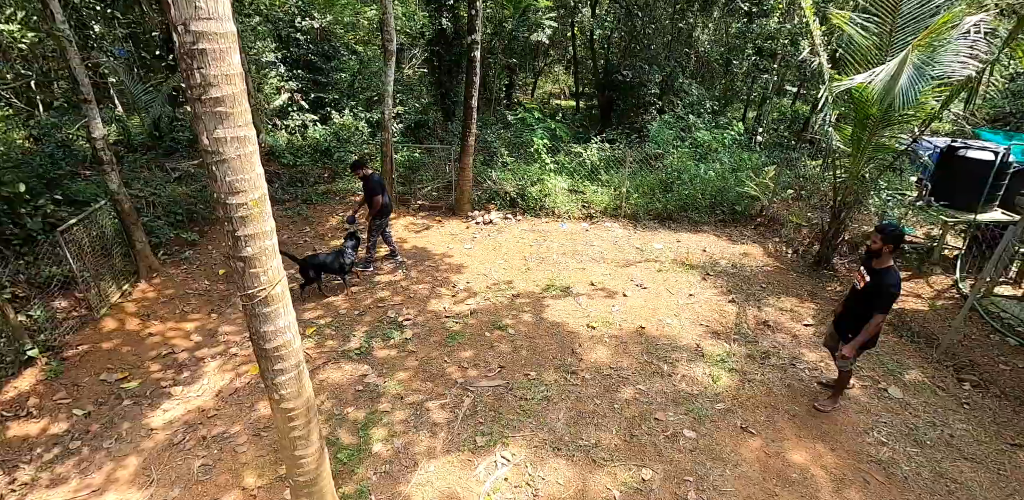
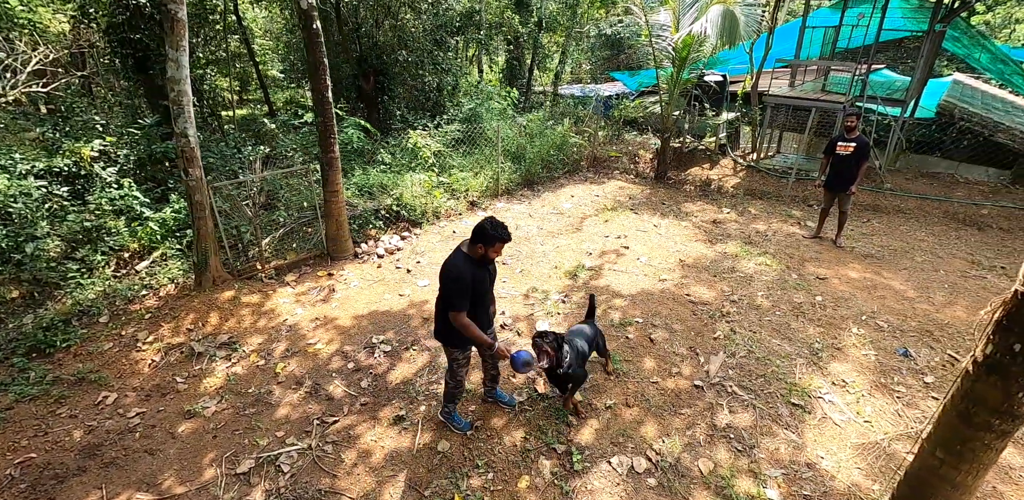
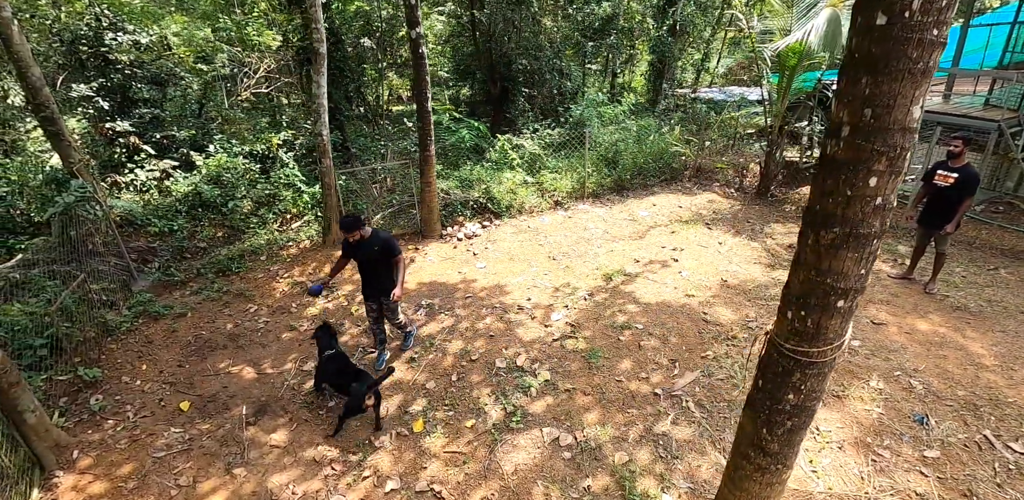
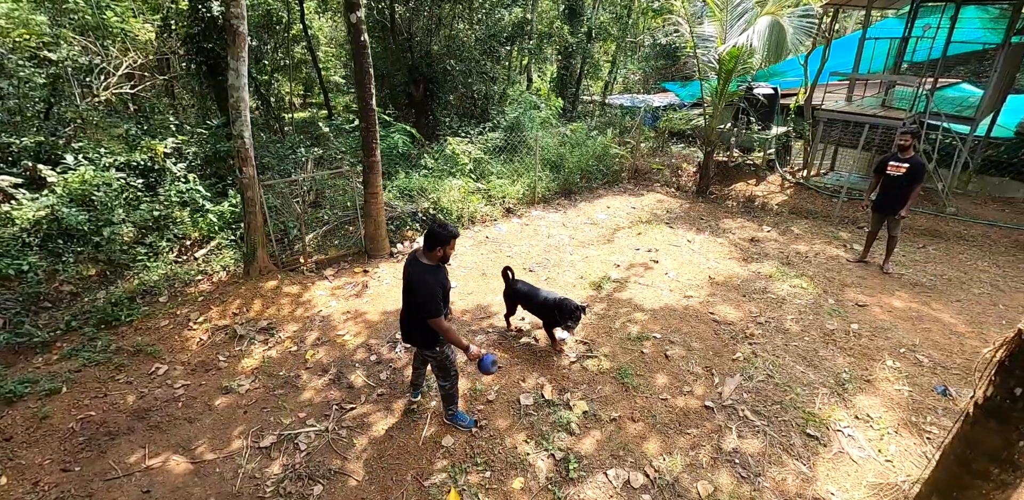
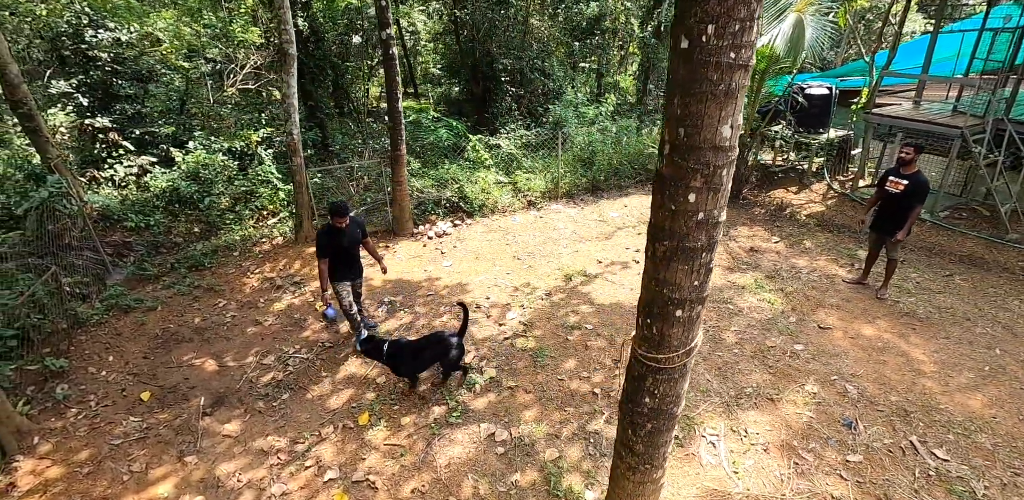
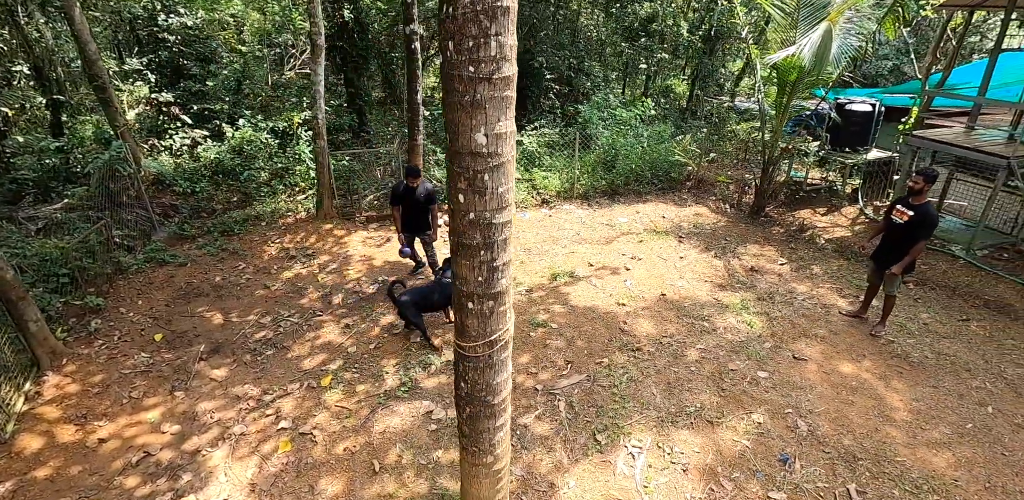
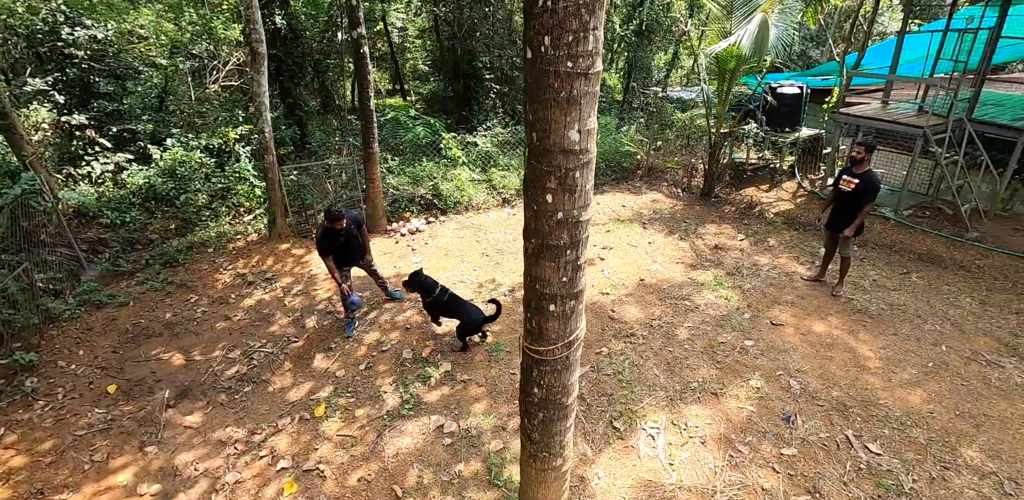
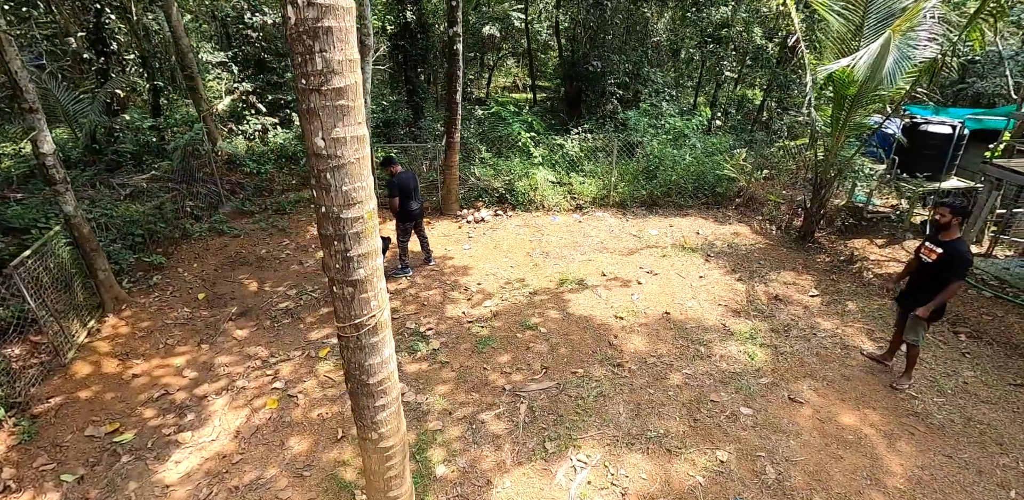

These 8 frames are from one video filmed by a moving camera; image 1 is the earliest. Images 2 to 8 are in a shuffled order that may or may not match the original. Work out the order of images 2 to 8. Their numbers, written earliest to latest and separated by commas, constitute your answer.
8, 6, 7, 5, 3, 4, 2
